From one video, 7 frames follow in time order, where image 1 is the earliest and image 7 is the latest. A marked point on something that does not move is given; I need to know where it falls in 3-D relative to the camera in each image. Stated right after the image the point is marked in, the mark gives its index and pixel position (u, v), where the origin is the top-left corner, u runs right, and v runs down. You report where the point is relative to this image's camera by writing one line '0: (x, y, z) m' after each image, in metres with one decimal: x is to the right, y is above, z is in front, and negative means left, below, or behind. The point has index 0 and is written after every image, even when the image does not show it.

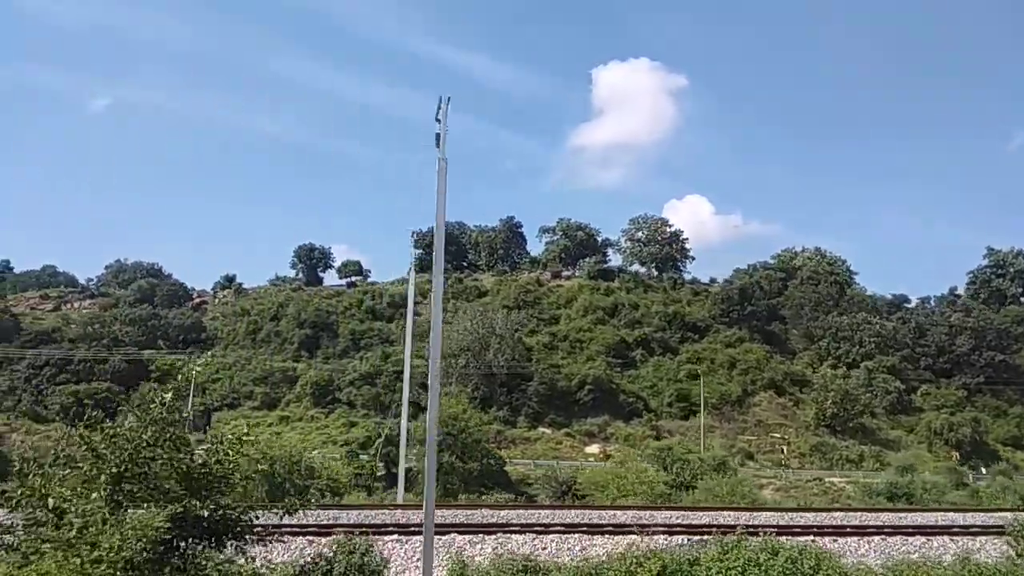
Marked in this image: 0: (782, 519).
0: (+5.2, -4.4, +15.1) m
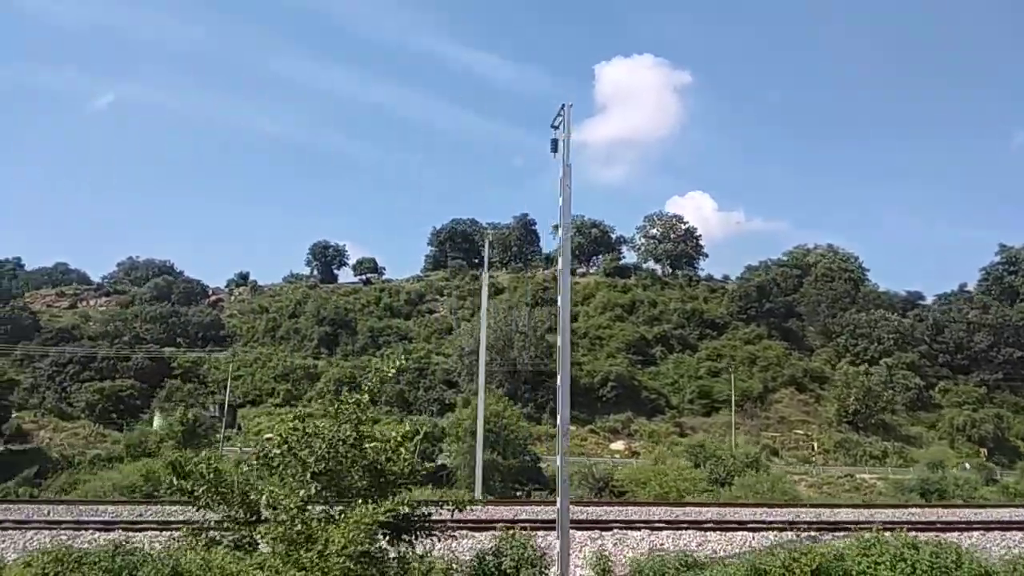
0: (+6.4, -4.4, +15.3) m
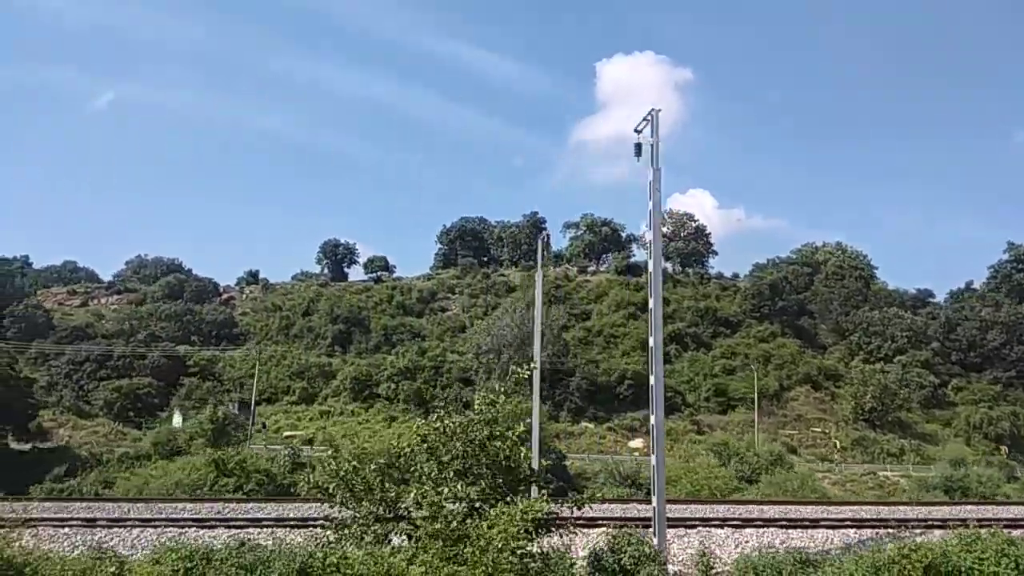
0: (+7.2, -4.4, +15.4) m
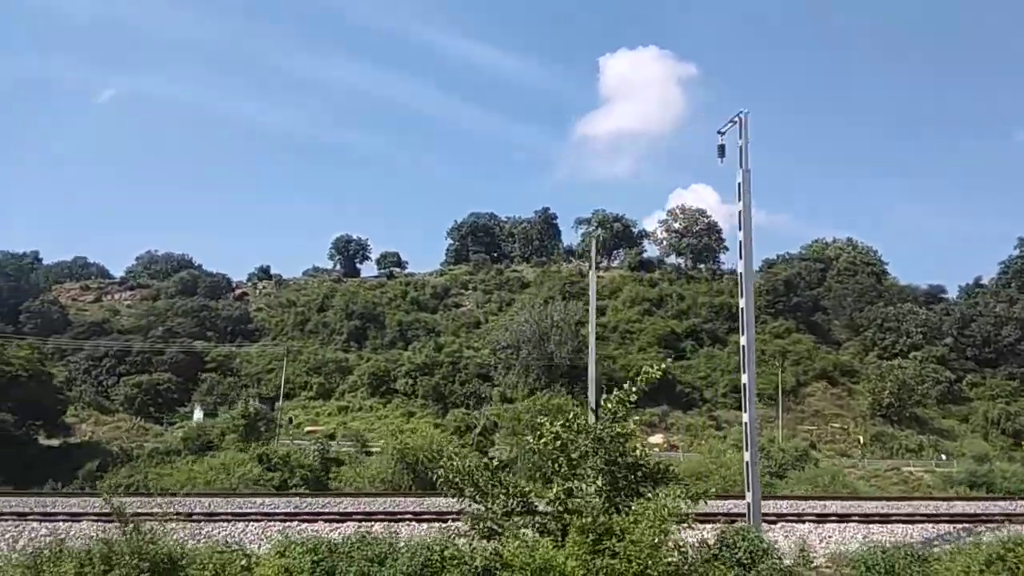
0: (+8.1, -4.3, +15.6) m
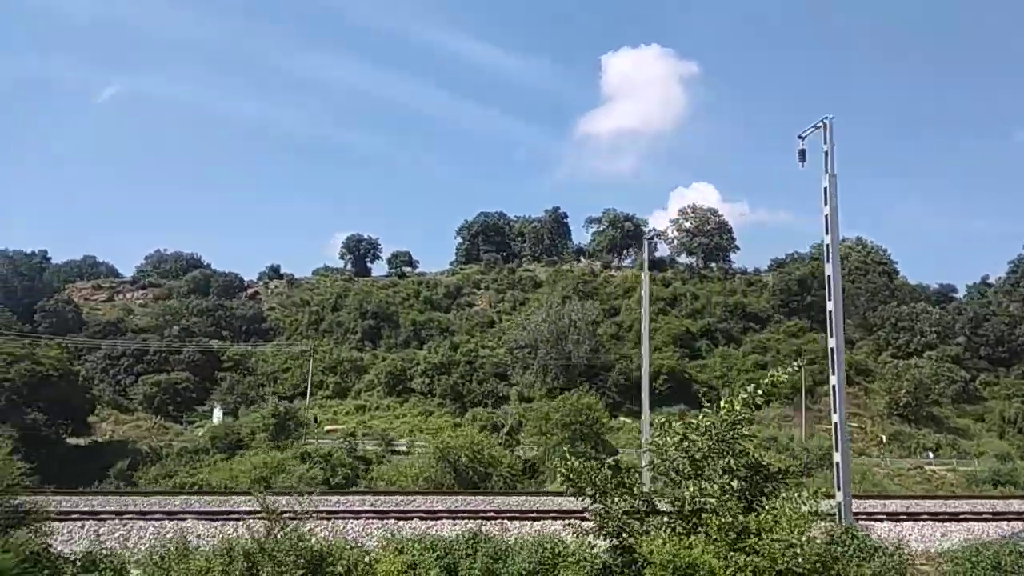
0: (+8.9, -4.4, +15.7) m
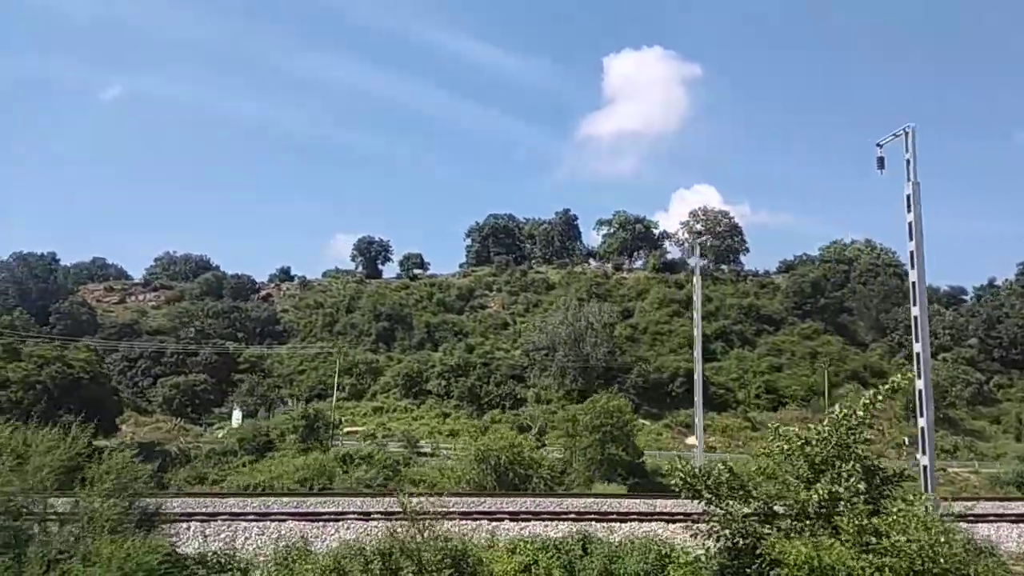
0: (+9.8, -4.4, +15.9) m
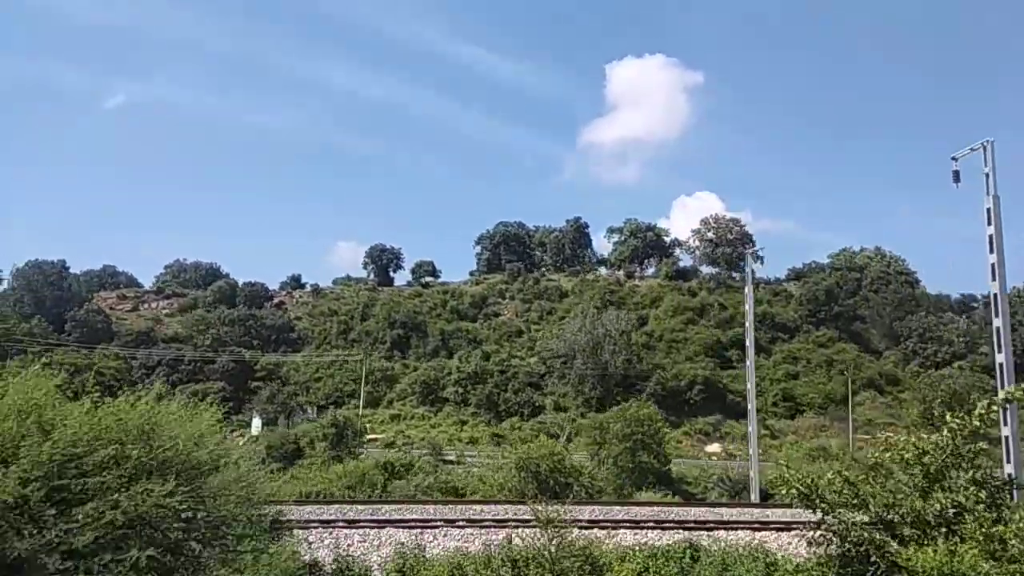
0: (+10.7, -4.6, +16.0) m
